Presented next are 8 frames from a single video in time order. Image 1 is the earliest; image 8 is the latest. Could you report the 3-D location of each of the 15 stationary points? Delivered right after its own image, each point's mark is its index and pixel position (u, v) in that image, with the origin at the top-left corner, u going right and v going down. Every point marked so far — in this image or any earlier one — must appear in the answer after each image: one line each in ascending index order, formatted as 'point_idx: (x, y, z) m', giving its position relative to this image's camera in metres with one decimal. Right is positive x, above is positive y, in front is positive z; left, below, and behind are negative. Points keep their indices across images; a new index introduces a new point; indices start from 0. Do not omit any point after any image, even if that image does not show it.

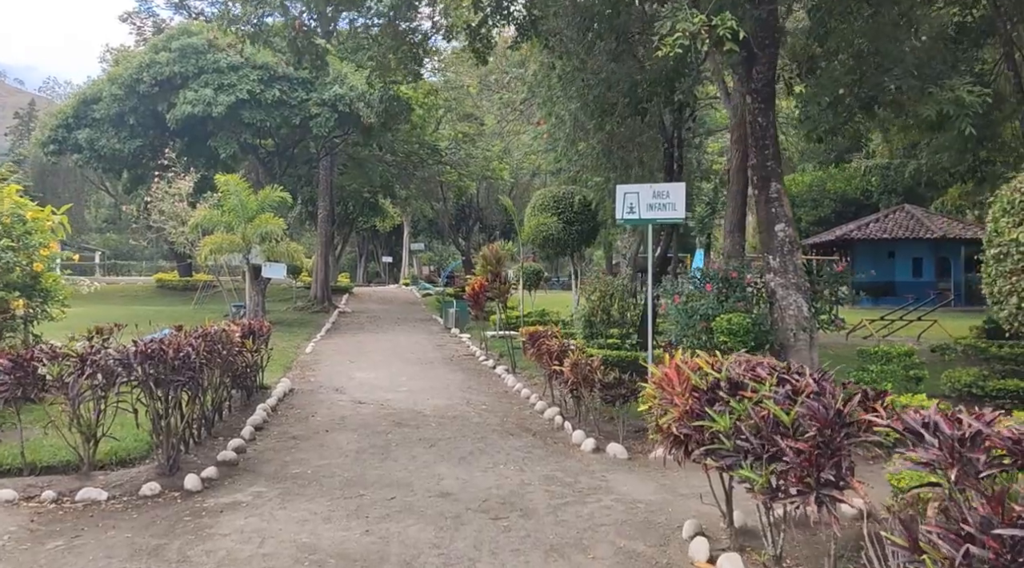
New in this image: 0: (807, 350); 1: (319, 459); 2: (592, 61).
0: (+2.6, -0.6, +9.4) m
1: (-1.4, -1.3, +7.9) m
2: (+0.9, +2.5, +12.0) m
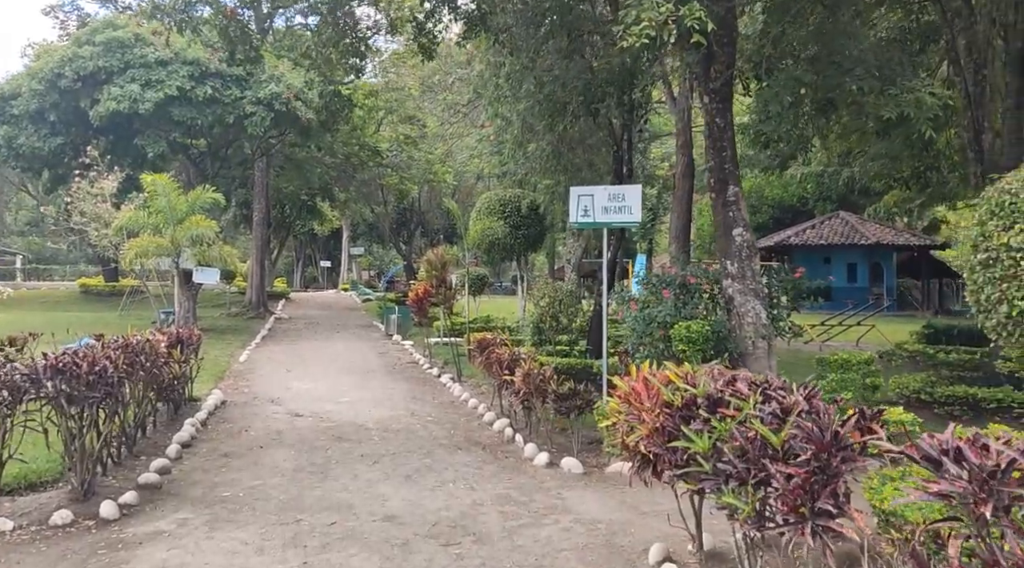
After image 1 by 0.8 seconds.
0: (+2.2, -0.6, +9.0) m
1: (-1.8, -1.4, +7.3) m
2: (+0.3, +2.4, +11.5) m
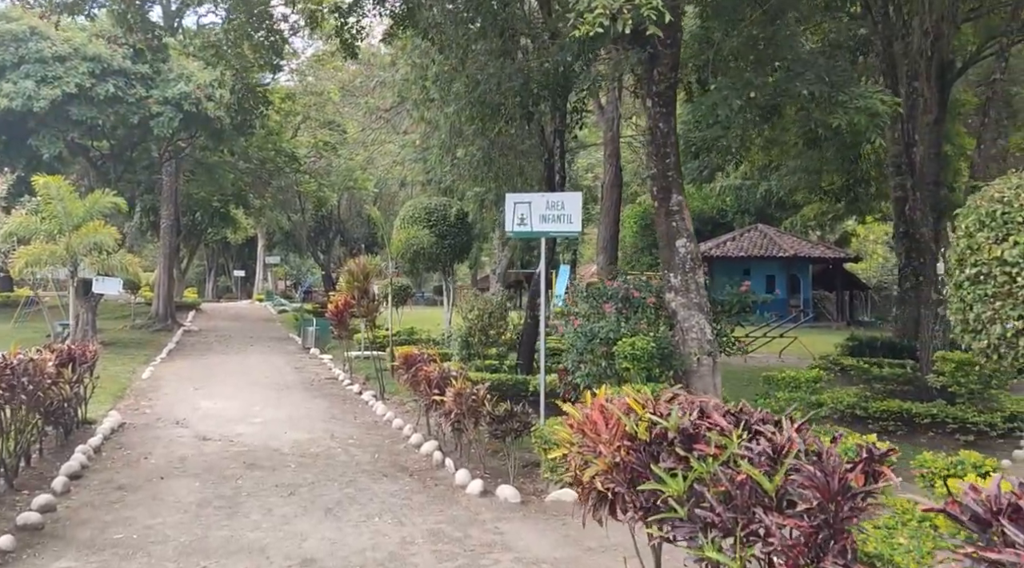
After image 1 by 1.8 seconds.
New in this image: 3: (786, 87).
0: (+1.6, -0.7, +8.5) m
1: (-2.2, -1.4, +6.5) m
2: (-0.4, +2.3, +10.9) m
3: (+2.3, +1.7, +8.9) m
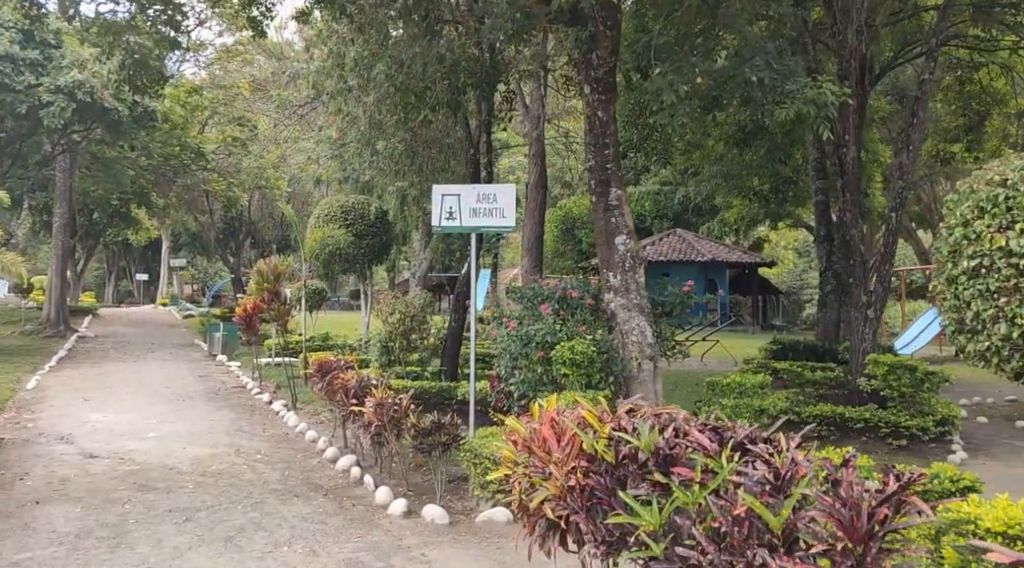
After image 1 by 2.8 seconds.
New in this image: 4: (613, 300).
0: (+1.1, -0.7, +7.9) m
1: (-2.6, -1.4, +5.6) m
2: (-1.1, +2.3, +10.1) m
3: (+1.7, +1.7, +8.3) m
4: (+0.8, -0.1, +8.1) m
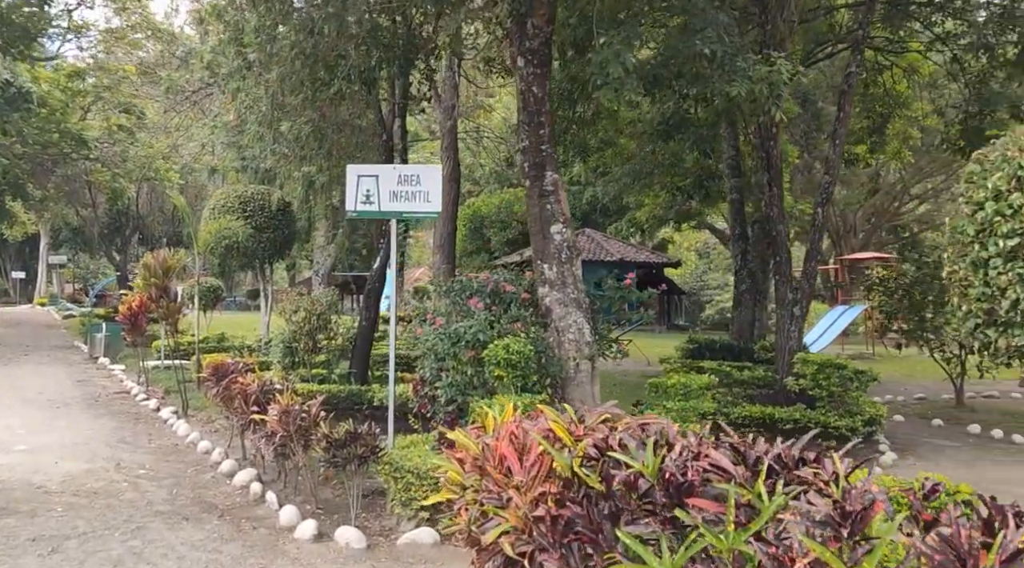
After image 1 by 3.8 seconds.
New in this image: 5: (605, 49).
0: (+0.5, -0.7, +7.2) m
1: (-2.8, -1.3, +4.5) m
2: (-1.8, +2.3, +9.1) m
3: (+1.2, +1.7, +7.6) m
4: (+0.2, -0.1, +7.3) m
5: (+0.6, +1.7, +7.6) m
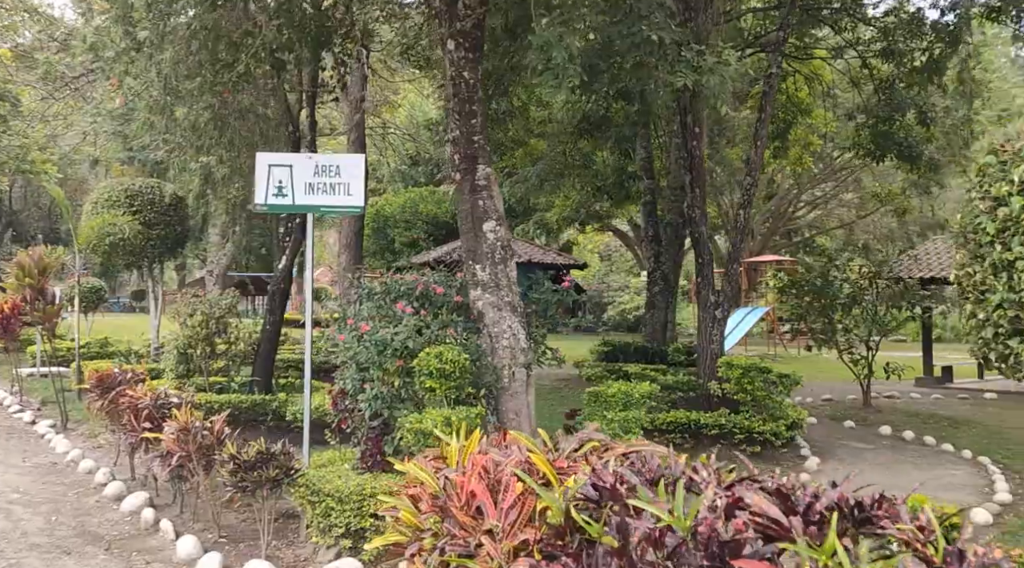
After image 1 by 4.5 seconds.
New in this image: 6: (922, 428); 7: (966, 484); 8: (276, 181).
0: (+0.1, -0.7, +6.6) m
1: (-3.0, -1.3, +3.5) m
2: (-2.5, +2.3, +8.3) m
3: (+0.7, +1.7, +7.1) m
4: (-0.2, -0.1, +6.7) m
5: (+0.2, +1.7, +7.0) m
6: (+6.1, -2.1, +15.8) m
7: (+5.0, -2.2, +11.5) m
8: (-1.5, +0.6, +6.5) m
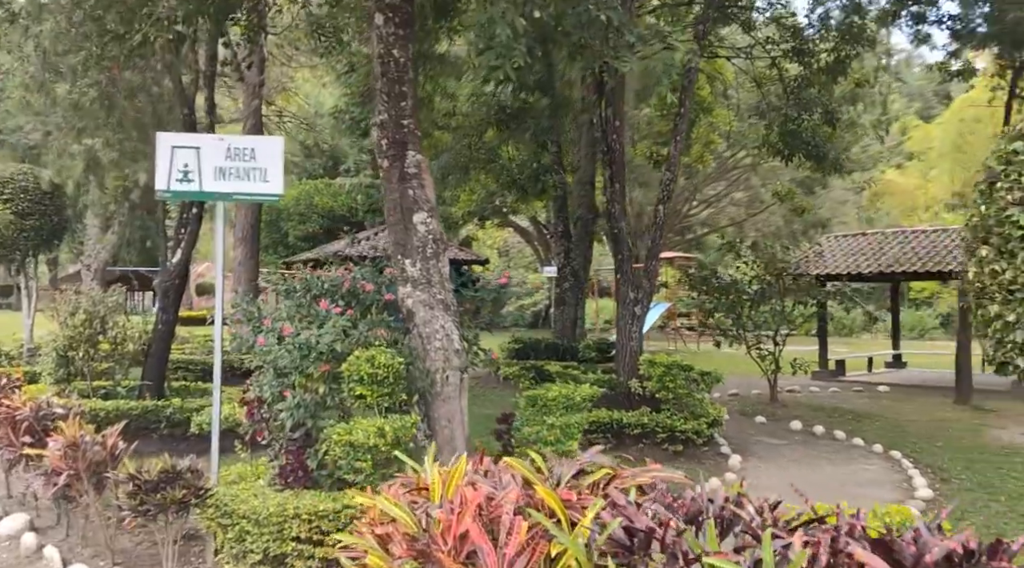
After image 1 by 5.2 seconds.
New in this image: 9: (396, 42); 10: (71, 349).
0: (-0.3, -0.7, +6.0) m
1: (-3.0, -1.3, +2.7) m
2: (-3.0, +2.4, +7.4) m
3: (+0.3, +1.7, +6.6) m
4: (-0.6, -0.1, +6.0) m
5: (-0.3, +1.7, +6.5) m
6: (+4.7, -2.1, +15.8) m
7: (+4.0, -2.1, +11.5) m
8: (-1.8, +0.7, +5.8) m
9: (-0.7, +1.5, +6.2) m
10: (-4.0, -0.6, +9.7) m
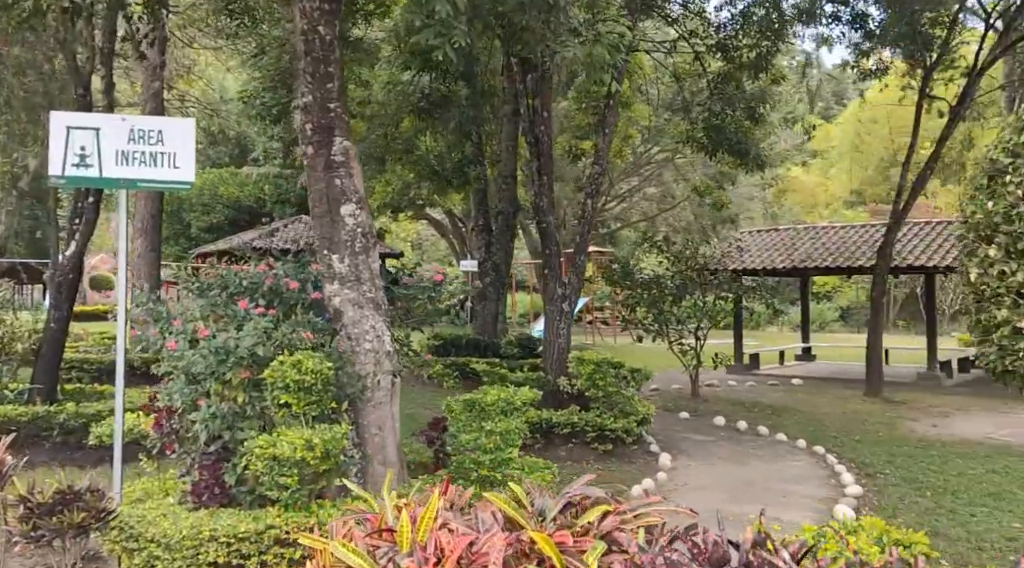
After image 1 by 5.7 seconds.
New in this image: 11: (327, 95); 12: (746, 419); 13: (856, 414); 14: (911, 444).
0: (-0.6, -0.6, +5.5) m
1: (-3.1, -1.3, +2.0) m
2: (-3.4, +2.4, +6.7) m
3: (-0.1, +1.8, +6.1) m
4: (-0.9, 0.0, +5.5) m
5: (-0.6, +1.7, +6.0) m
6: (+3.5, -2.0, +15.7) m
7: (+3.2, -2.1, +11.3) m
8: (-2.1, +0.7, +5.1) m
9: (-1.0, +1.5, +5.7) m
10: (-4.7, -0.6, +8.9) m
11: (-1.0, +1.1, +5.7) m
12: (+3.4, -2.0, +15.5) m
13: (+5.3, -2.0, +16.2) m
14: (+5.2, -2.1, +13.7) m
